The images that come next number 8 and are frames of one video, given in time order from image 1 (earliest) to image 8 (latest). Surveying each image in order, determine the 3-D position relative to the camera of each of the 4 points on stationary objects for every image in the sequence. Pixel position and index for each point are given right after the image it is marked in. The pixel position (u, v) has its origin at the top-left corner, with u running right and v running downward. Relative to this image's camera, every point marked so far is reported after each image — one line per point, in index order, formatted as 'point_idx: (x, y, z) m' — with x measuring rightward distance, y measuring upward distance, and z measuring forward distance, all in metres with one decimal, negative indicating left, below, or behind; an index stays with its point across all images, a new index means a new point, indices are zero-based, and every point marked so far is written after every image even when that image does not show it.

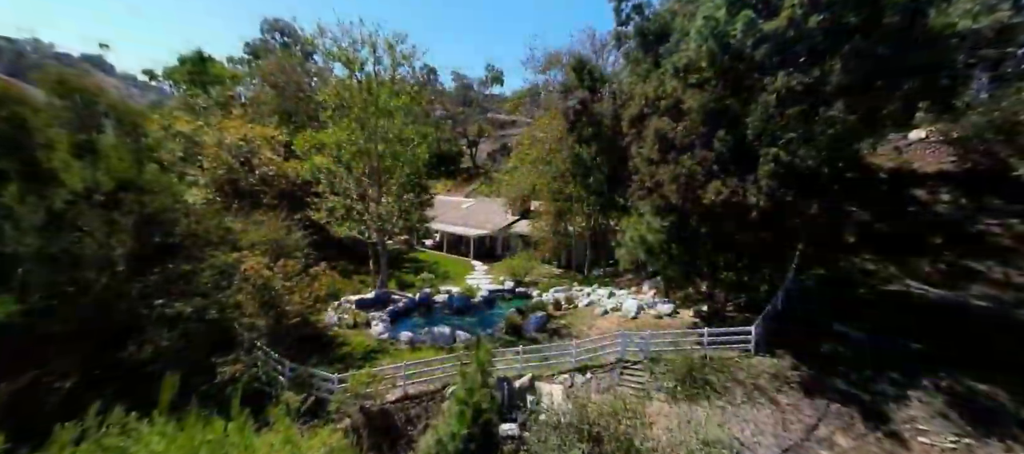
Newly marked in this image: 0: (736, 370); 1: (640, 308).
0: (+6.7, -4.3, +13.9) m
1: (+5.4, -3.4, +19.3) m
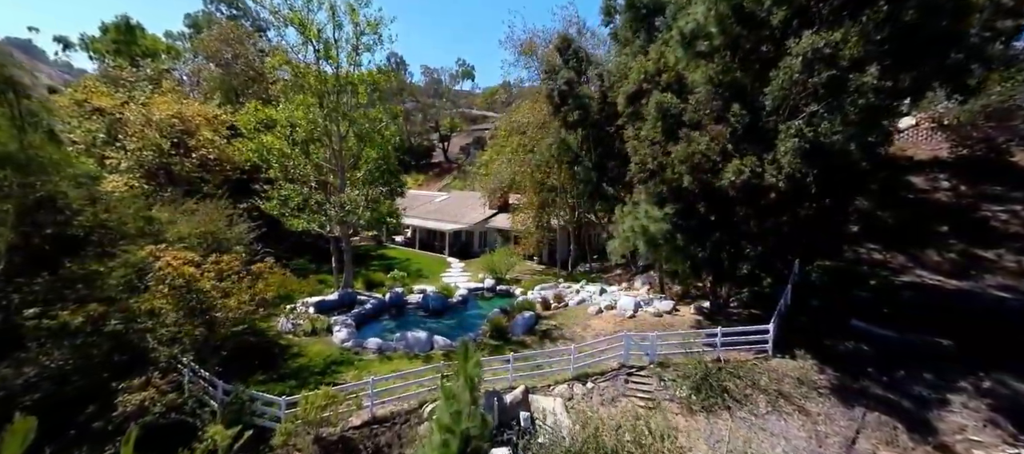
0: (+6.4, -3.9, +12.1) m
1: (+4.8, -3.0, +17.5) m
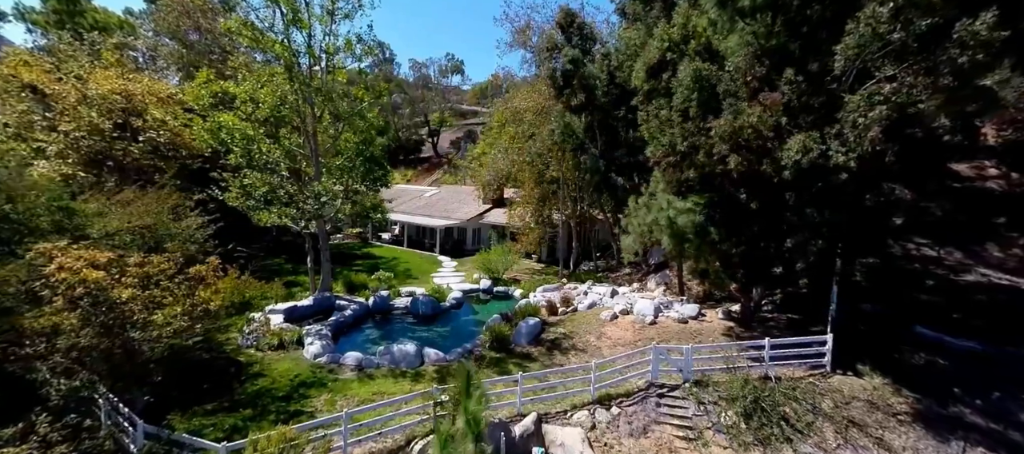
0: (+6.6, -3.6, +10.0) m
1: (+4.8, -2.8, +15.3) m
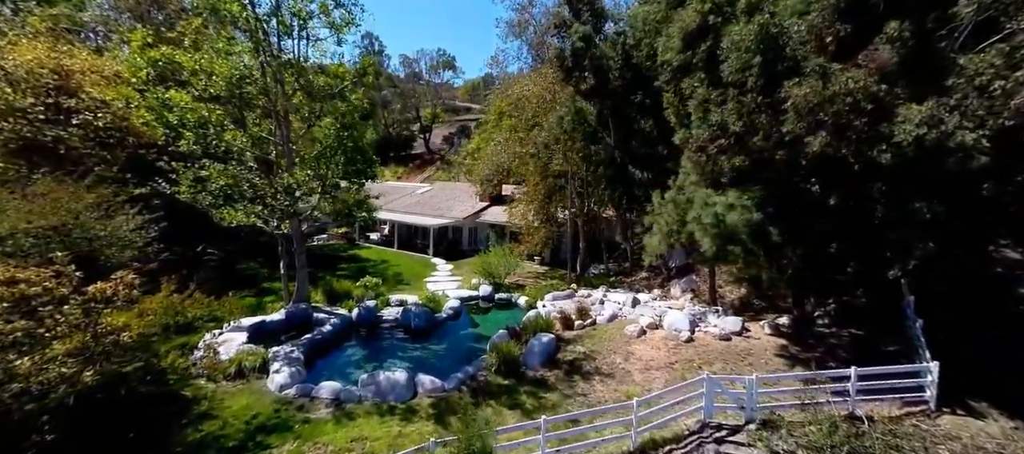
0: (+6.9, -3.6, +7.7) m
1: (+5.1, -2.7, +13.0) m
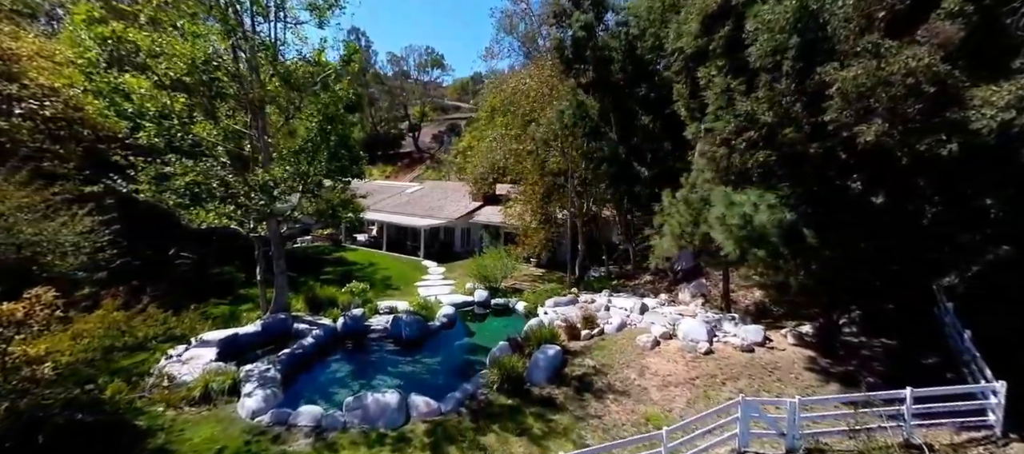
0: (+7.1, -3.6, +6.7) m
1: (+5.1, -2.8, +11.9) m
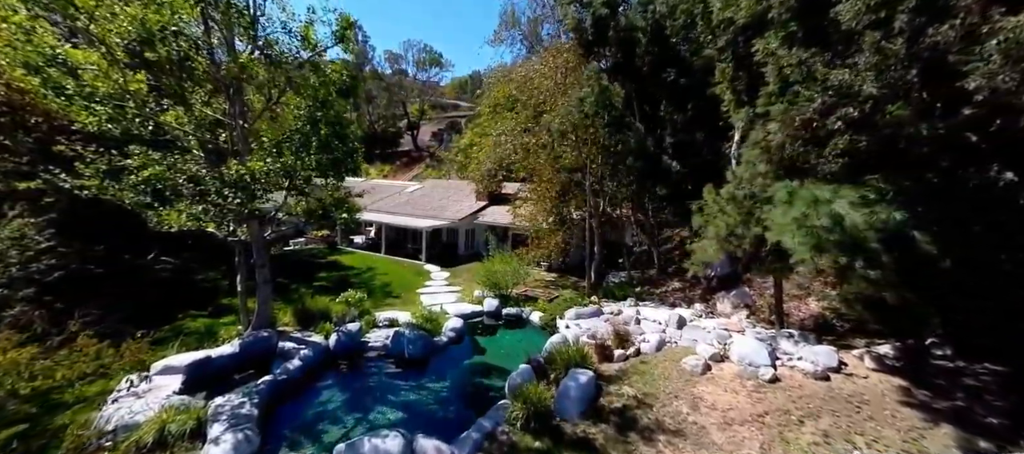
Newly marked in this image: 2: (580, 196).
0: (+7.6, -3.7, +4.8) m
1: (+5.6, -2.8, +10.0) m
2: (+2.8, +1.3, +18.9) m
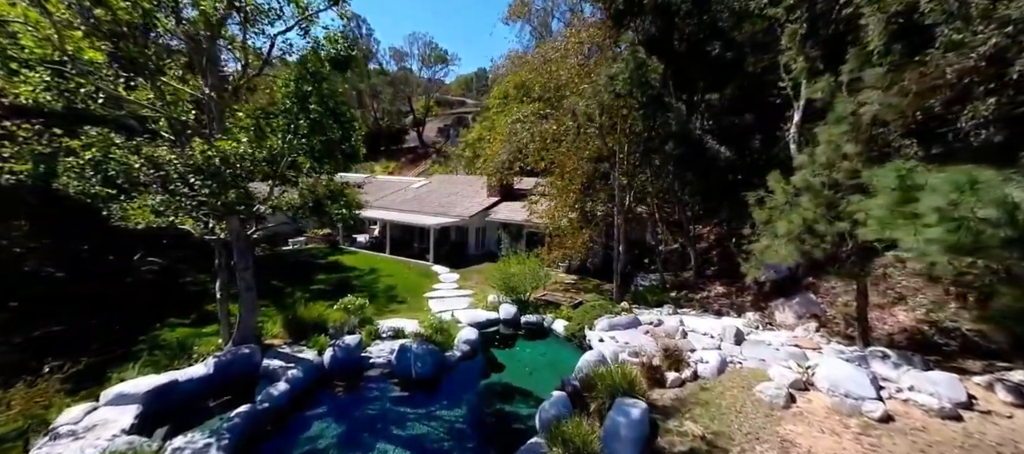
0: (+8.2, -3.6, +2.7) m
1: (+6.2, -2.7, +8.0) m
2: (+3.4, +1.4, +16.8) m
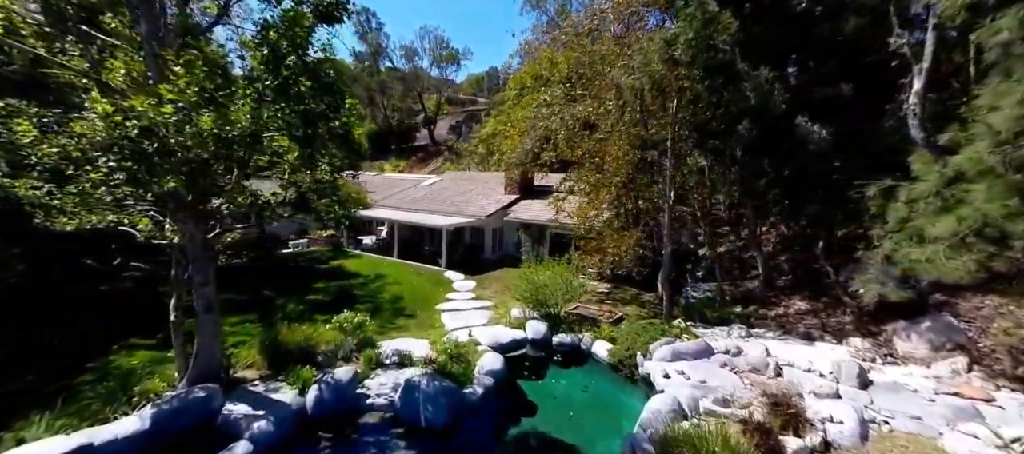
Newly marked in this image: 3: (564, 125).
0: (+8.7, -3.6, -0.2) m
1: (+6.9, -2.7, +5.0) m
2: (+4.3, +1.4, +14.0) m
3: (+1.8, +3.5, +15.2) m
